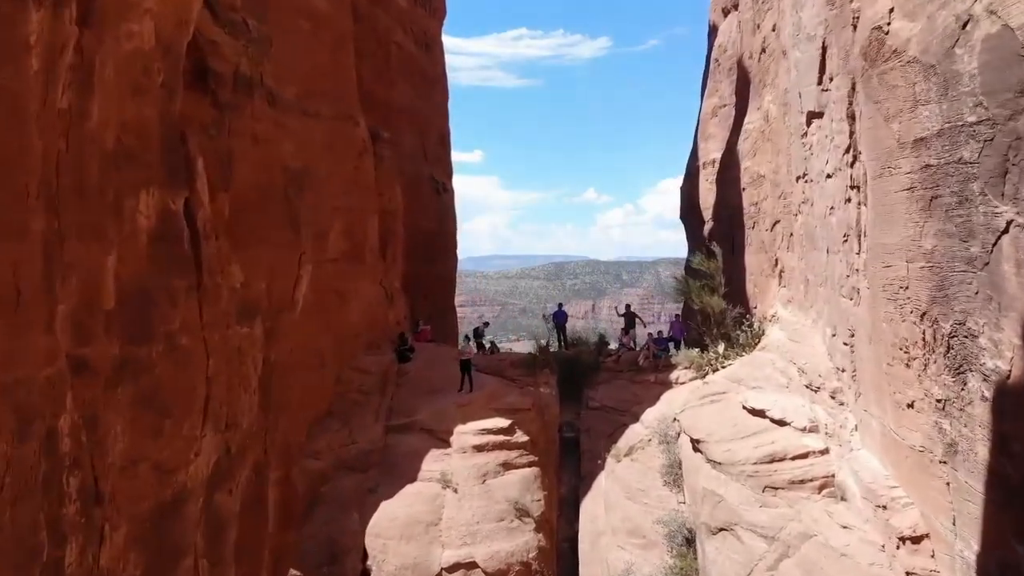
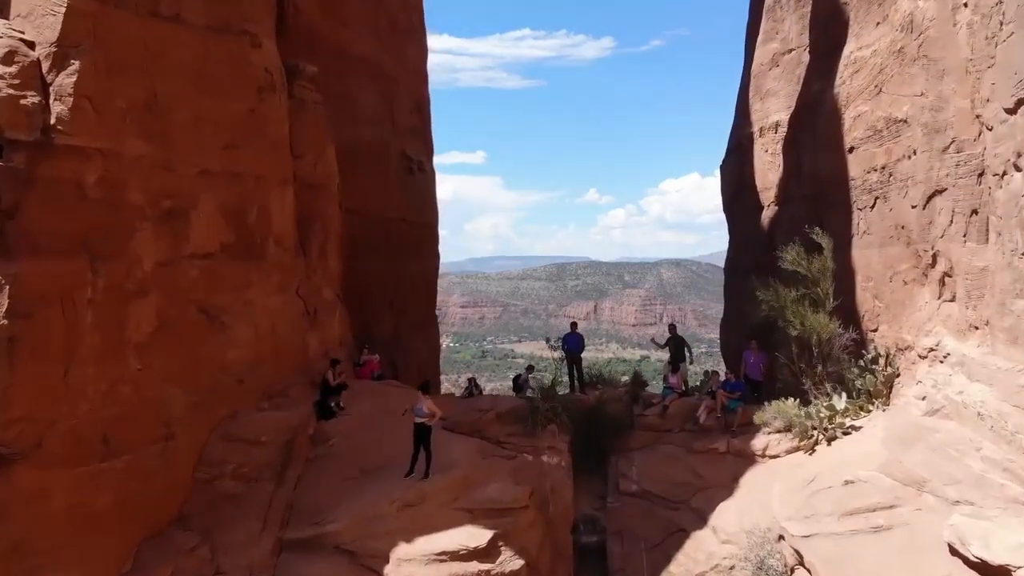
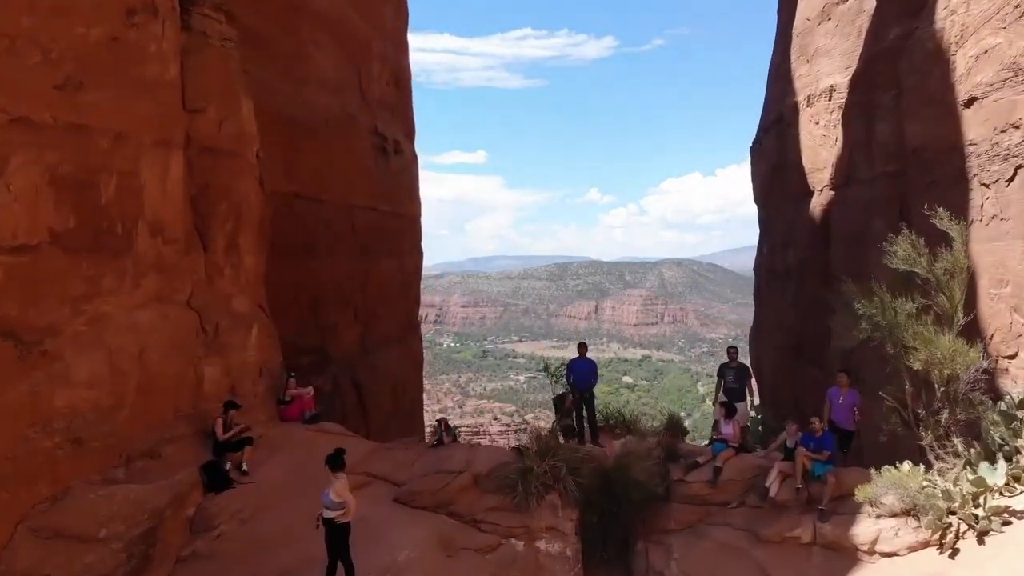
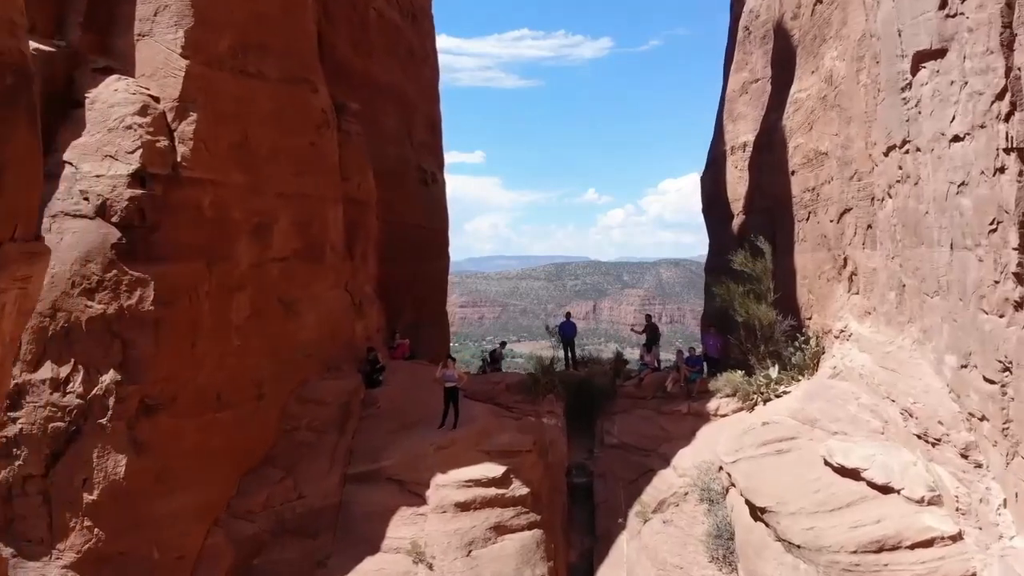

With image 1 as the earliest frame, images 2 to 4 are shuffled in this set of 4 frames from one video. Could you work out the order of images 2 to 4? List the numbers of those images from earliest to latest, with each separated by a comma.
4, 2, 3
